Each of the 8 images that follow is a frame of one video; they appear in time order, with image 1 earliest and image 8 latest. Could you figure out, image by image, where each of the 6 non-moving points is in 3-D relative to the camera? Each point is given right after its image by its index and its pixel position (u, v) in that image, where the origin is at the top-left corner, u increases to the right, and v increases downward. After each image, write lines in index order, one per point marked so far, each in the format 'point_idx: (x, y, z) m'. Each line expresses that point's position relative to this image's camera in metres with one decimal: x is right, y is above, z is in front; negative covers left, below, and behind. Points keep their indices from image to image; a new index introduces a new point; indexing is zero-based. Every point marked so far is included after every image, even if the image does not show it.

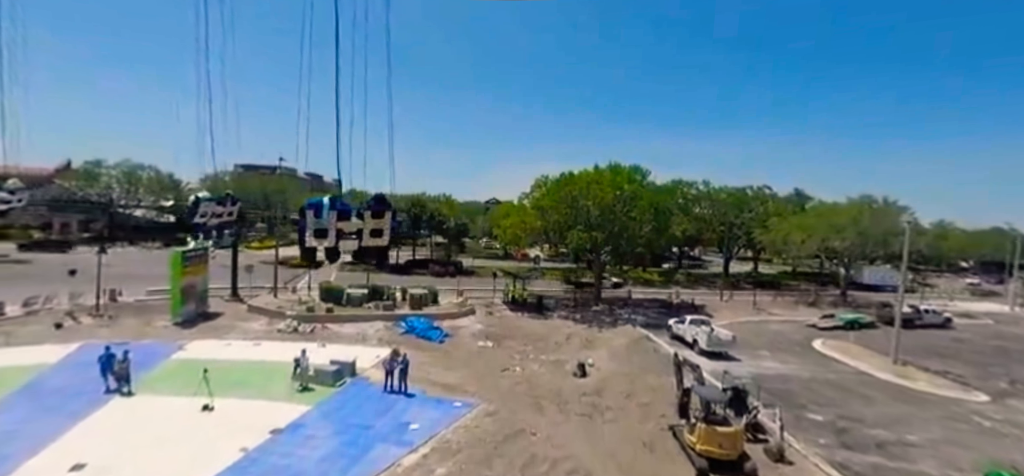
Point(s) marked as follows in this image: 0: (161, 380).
0: (-11.9, -4.8, +15.5) m
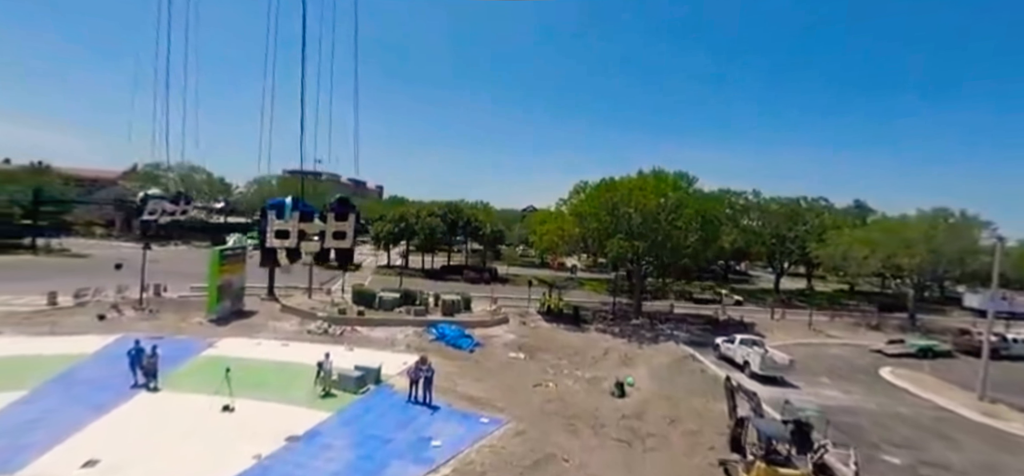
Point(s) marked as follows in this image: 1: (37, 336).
0: (-10.9, -4.7, +15.2) m
1: (-18.6, -3.8, +17.8) m
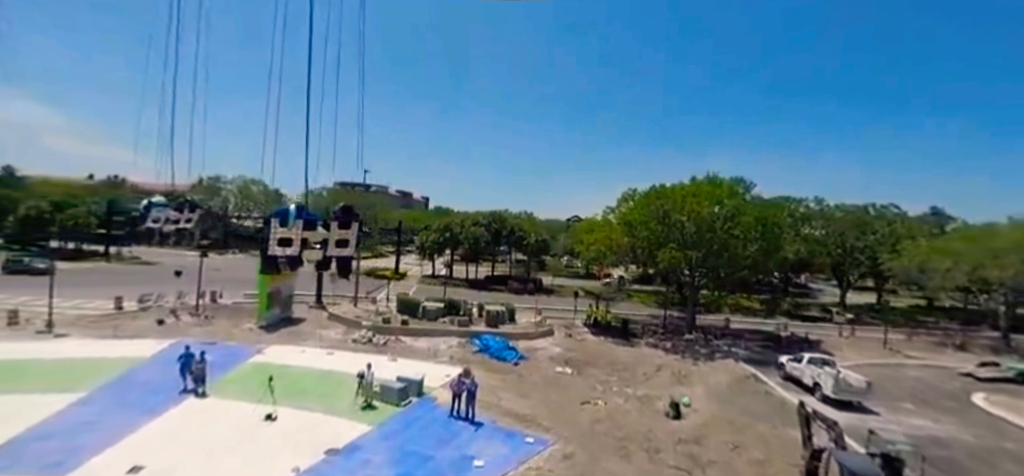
0: (-9.4, -4.9, +15.2) m
1: (-16.8, -4.1, +18.6) m
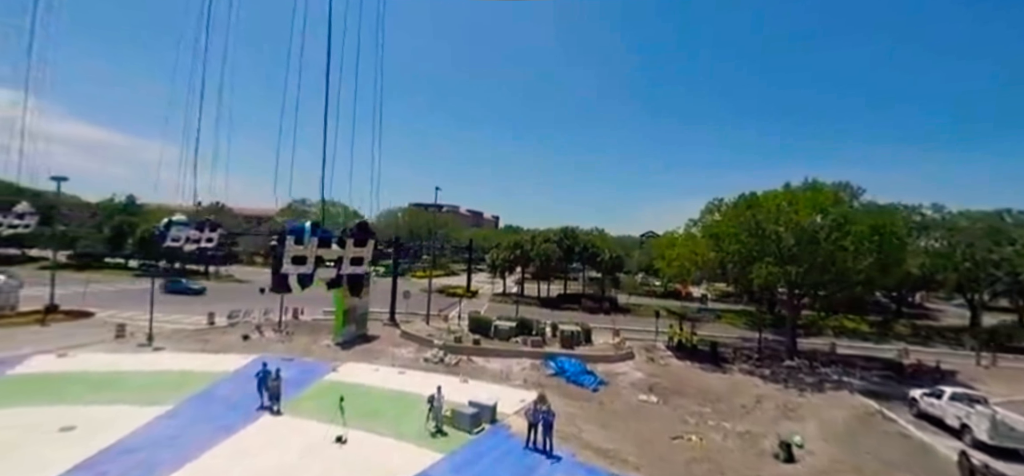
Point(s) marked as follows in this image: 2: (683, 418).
0: (-6.8, -5.4, +15.0) m
1: (-13.7, -4.9, +19.4) m
2: (+7.3, -7.6, +19.3) m
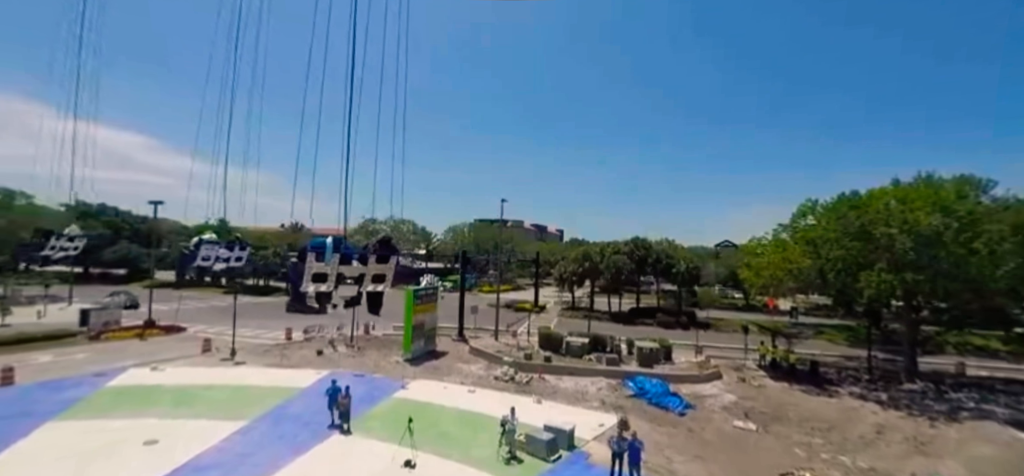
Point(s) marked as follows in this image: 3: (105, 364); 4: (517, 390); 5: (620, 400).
0: (-4.4, -5.9, +14.5) m
1: (-10.6, -5.6, +19.8) m
2: (+10.2, -7.7, +16.6) m
3: (-16.6, -5.1, +18.5) m
4: (+0.2, -6.5, +19.6) m
5: (+4.6, -6.9, +19.5) m
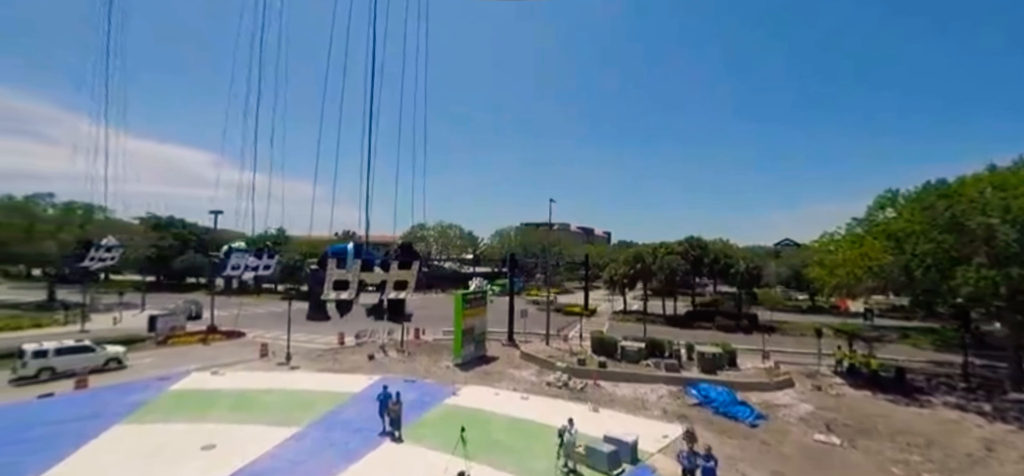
0: (-2.7, -5.9, +14.0) m
1: (-8.3, -5.9, +20.0) m
2: (+12.1, -7.4, +14.7) m
3: (-14.4, -5.5, +19.2) m
4: (+2.4, -6.5, +18.7) m
5: (+6.8, -6.8, +18.1) m
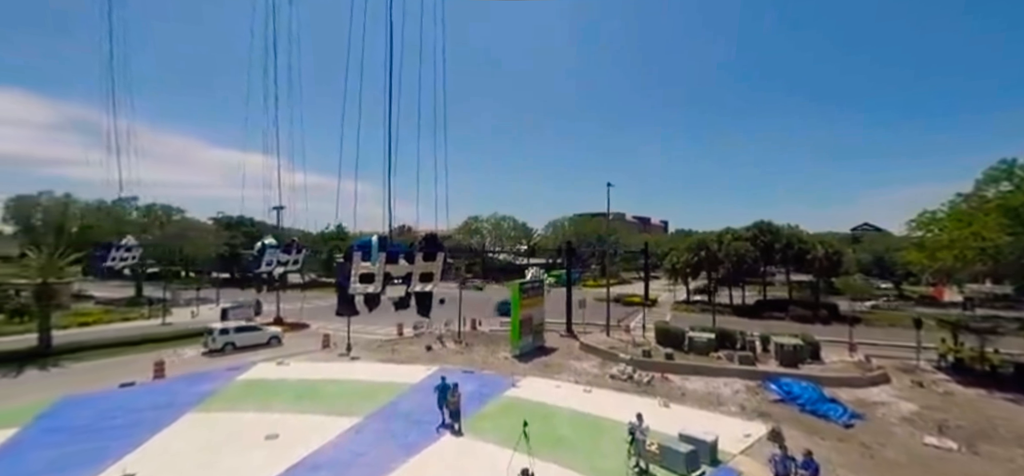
0: (-0.8, -5.5, +13.5) m
1: (-5.7, -5.5, +20.0) m
2: (+14.0, -6.6, +12.5) m
3: (-11.9, -5.3, +20.0) m
4: (+4.8, -5.9, +17.5) m
5: (+9.1, -6.1, +16.5) m
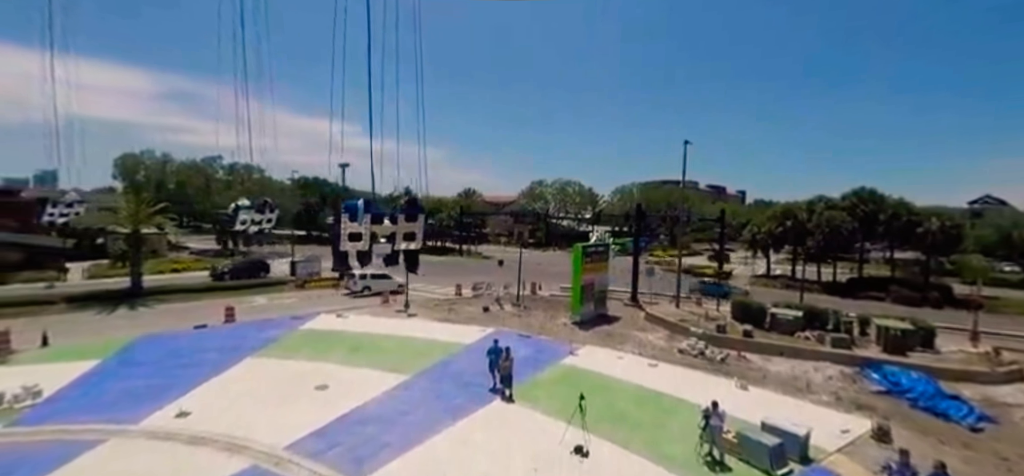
0: (+0.7, -4.2, +12.6) m
1: (-3.2, -3.6, +19.7) m
2: (+15.2, -5.9, +9.6) m
3: (-9.3, -3.2, +20.5) m
4: (+6.8, -4.5, +15.8) m
5: (+11.0, -4.9, +14.2) m
